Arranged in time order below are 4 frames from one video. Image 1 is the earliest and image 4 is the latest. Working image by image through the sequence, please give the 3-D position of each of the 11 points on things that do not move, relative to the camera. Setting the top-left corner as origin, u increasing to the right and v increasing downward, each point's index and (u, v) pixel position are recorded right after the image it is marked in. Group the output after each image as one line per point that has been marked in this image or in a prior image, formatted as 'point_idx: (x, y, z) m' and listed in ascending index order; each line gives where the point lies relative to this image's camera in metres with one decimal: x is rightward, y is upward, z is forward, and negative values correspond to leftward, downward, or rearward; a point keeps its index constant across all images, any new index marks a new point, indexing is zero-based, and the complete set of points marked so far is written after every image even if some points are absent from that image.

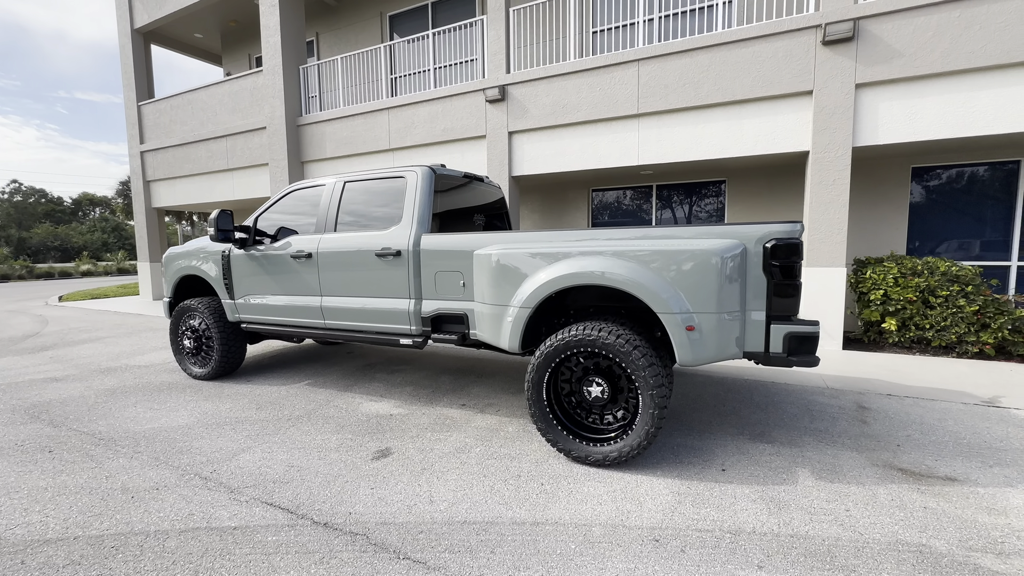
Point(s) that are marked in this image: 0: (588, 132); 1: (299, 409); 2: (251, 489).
0: (+1.3, +2.6, +7.4) m
1: (-2.0, -1.1, +4.2) m
2: (-1.6, -1.3, +2.8) m
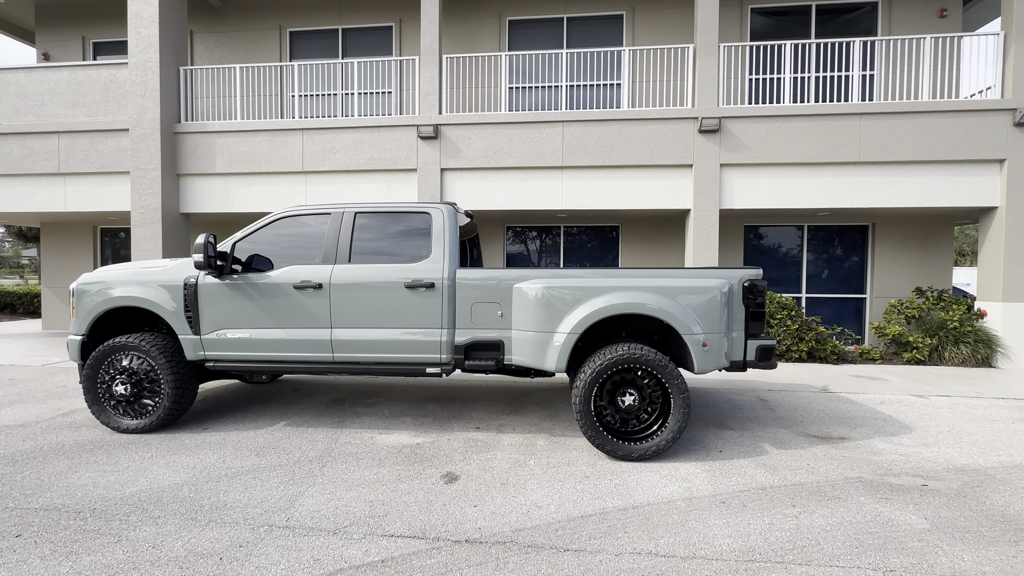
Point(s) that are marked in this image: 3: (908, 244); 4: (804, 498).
0: (+0.1, +2.1, +8.3) m
1: (-1.7, -1.4, +3.9) m
2: (-1.0, -1.5, +2.8) m
3: (+7.9, +0.9, +8.9) m
4: (+2.1, -1.5, +3.2) m
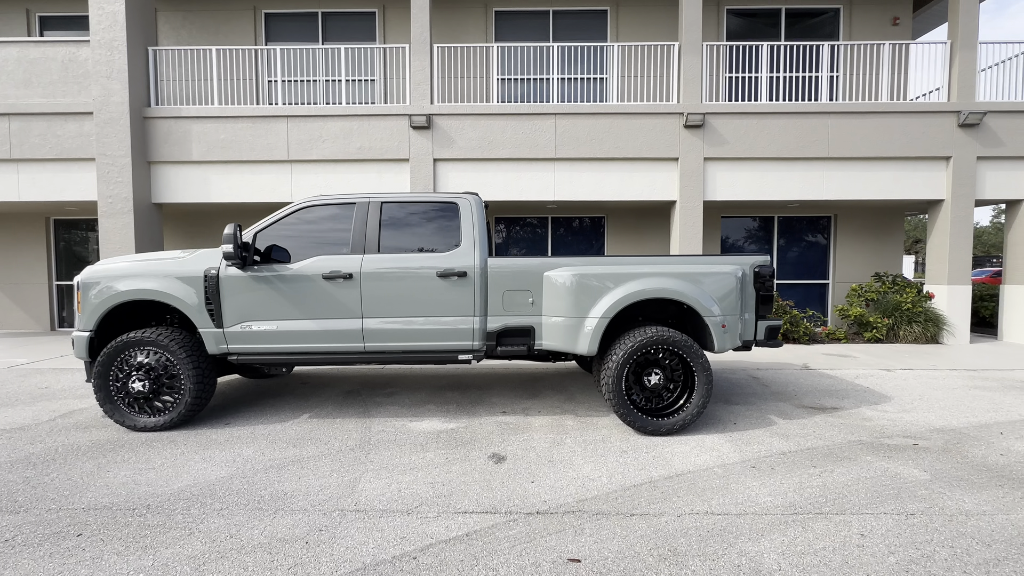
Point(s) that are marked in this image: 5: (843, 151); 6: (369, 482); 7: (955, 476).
0: (0.0, +2.3, +8.4) m
1: (-1.4, -1.3, +3.9) m
2: (-0.5, -1.4, +2.9) m
3: (+7.7, +1.2, +9.8) m
4: (+2.5, -1.4, +3.5) m
5: (+6.1, +2.5, +8.3) m
6: (-1.0, -1.4, +3.2) m
7: (+3.2, -1.4, +3.3) m
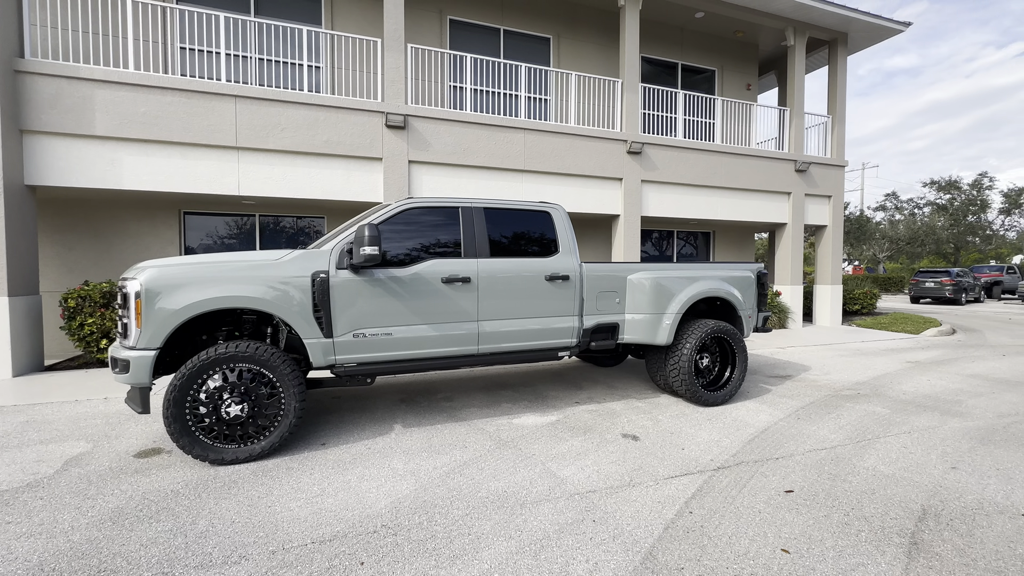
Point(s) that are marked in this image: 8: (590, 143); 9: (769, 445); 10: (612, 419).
0: (-0.6, +2.2, +8.7) m
1: (-0.3, -1.4, +4.0) m
2: (+0.9, -1.4, +3.3) m
3: (+6.2, +1.2, +12.7) m
4: (+3.5, -1.3, +5.0) m
5: (+5.2, +2.5, +10.7) m
6: (+0.4, -1.4, +3.4) m
7: (+4.3, -1.3, +5.0) m
8: (+1.6, +3.0, +9.4) m
9: (+2.3, -1.4, +3.9) m
10: (+1.0, -1.3, +4.6) m
